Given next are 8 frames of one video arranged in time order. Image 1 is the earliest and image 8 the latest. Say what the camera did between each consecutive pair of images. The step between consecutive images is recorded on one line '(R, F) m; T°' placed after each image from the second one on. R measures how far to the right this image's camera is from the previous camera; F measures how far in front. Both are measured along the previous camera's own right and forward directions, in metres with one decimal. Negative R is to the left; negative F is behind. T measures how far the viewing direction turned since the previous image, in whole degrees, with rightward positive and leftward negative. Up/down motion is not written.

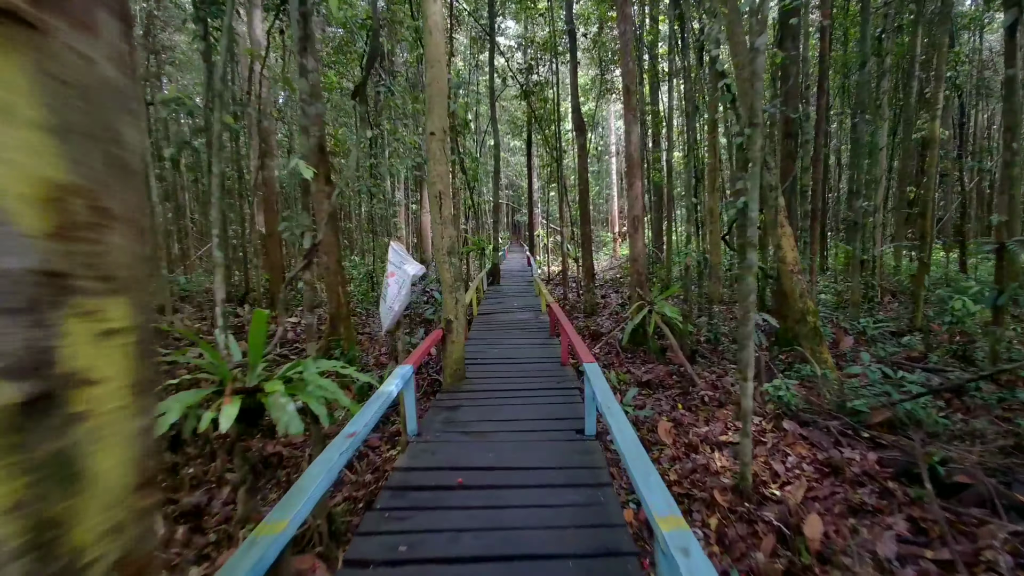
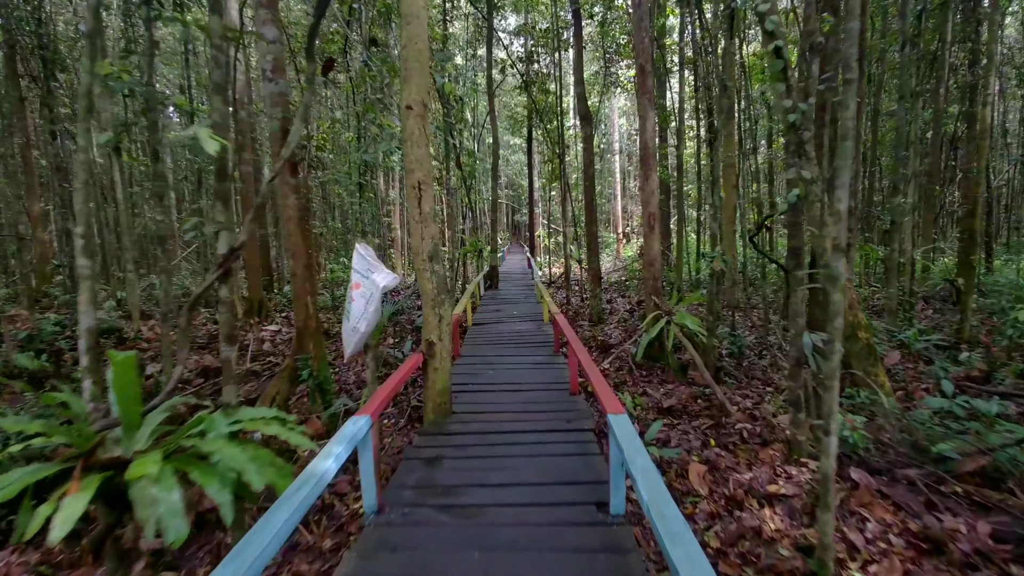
(0.0, +0.7) m; 0°
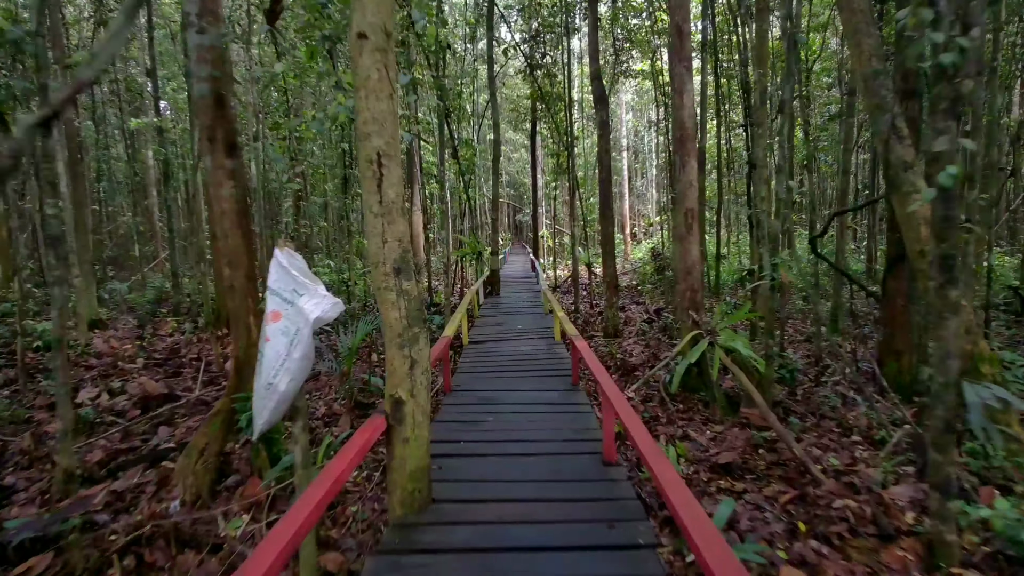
(0.0, +1.0) m; 0°
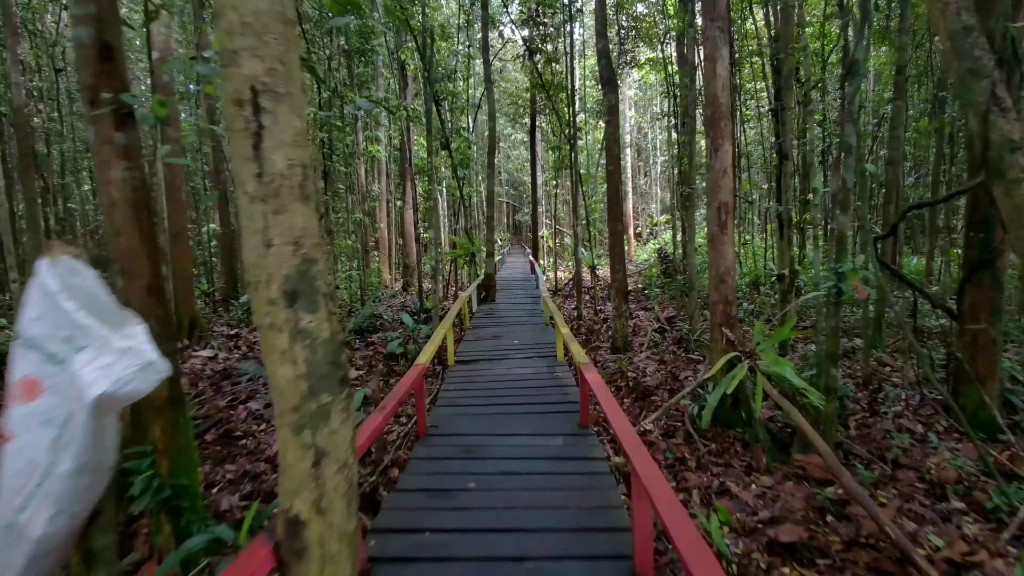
(0.0, +0.8) m; 0°
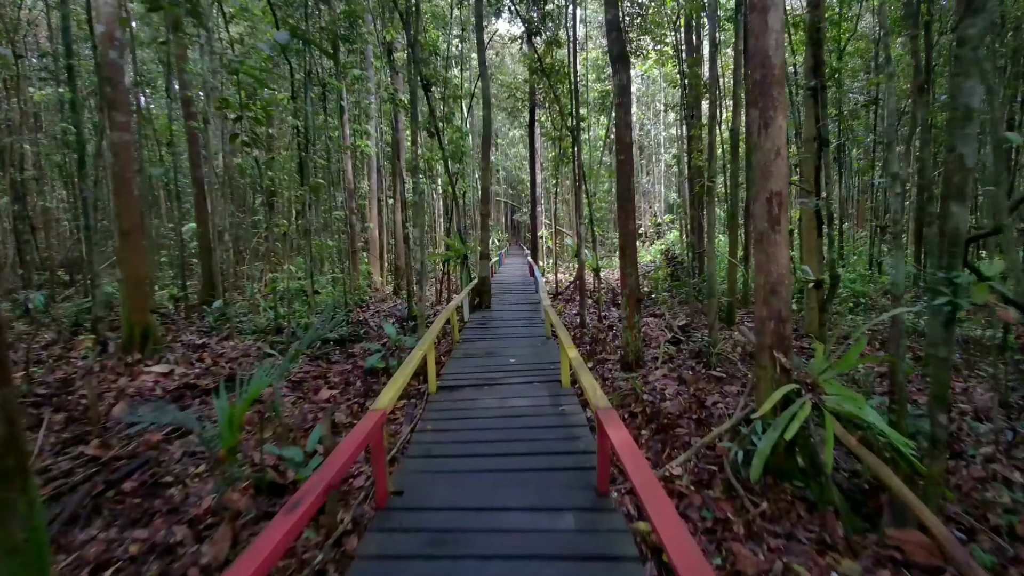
(0.0, +0.7) m; 0°
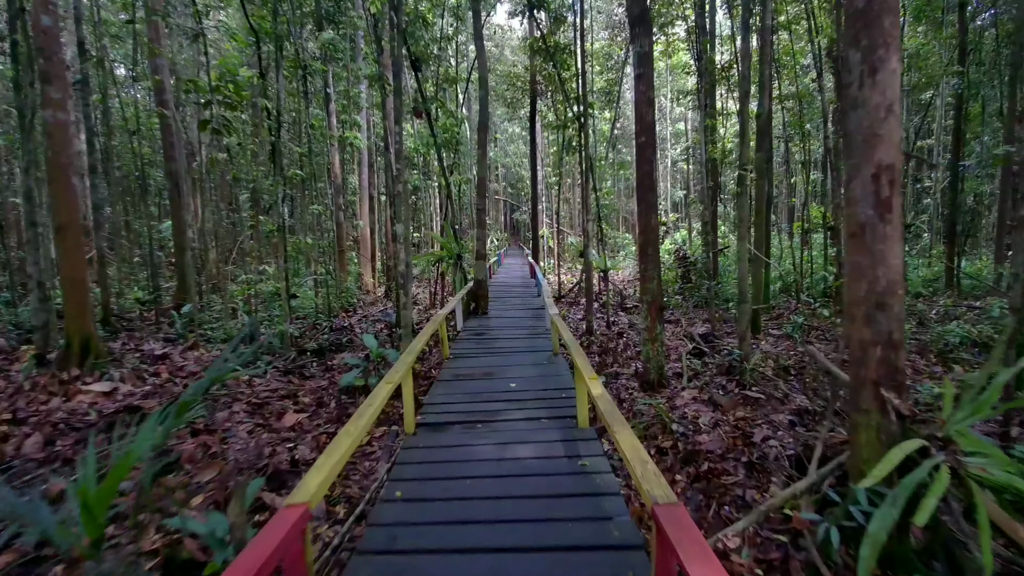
(0.0, +0.8) m; 0°
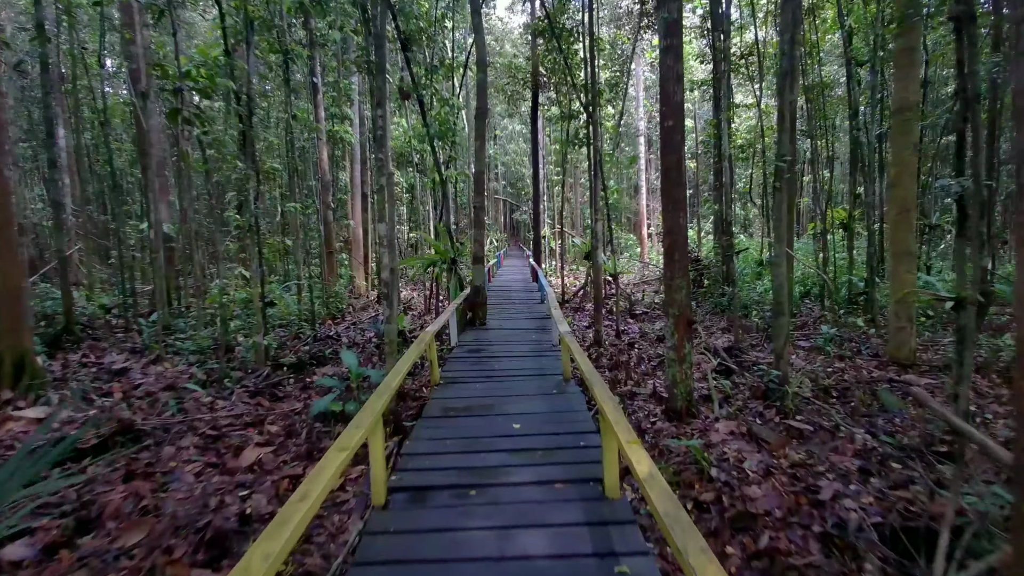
(0.0, +0.7) m; 0°
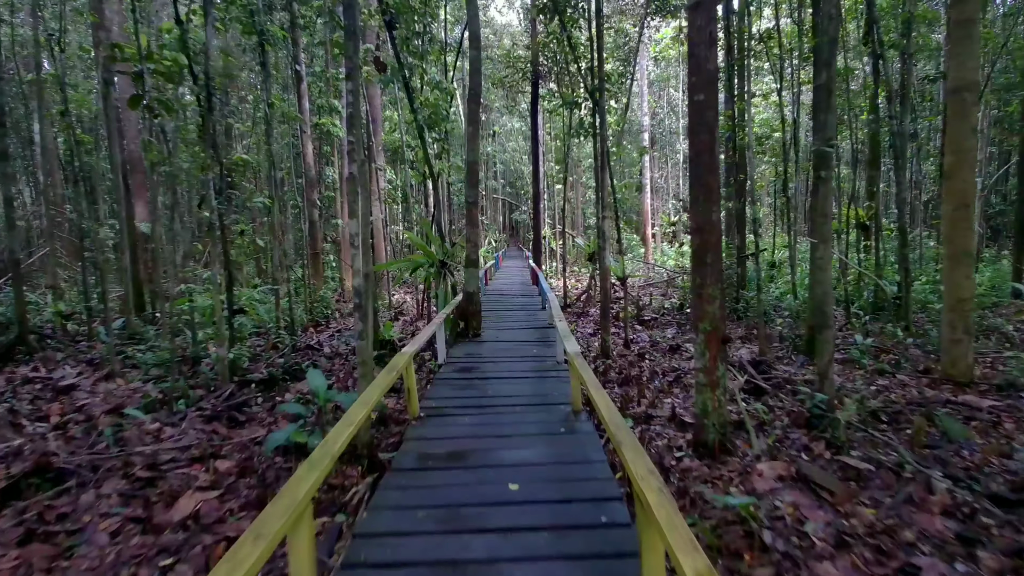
(0.0, +0.6) m; 0°
